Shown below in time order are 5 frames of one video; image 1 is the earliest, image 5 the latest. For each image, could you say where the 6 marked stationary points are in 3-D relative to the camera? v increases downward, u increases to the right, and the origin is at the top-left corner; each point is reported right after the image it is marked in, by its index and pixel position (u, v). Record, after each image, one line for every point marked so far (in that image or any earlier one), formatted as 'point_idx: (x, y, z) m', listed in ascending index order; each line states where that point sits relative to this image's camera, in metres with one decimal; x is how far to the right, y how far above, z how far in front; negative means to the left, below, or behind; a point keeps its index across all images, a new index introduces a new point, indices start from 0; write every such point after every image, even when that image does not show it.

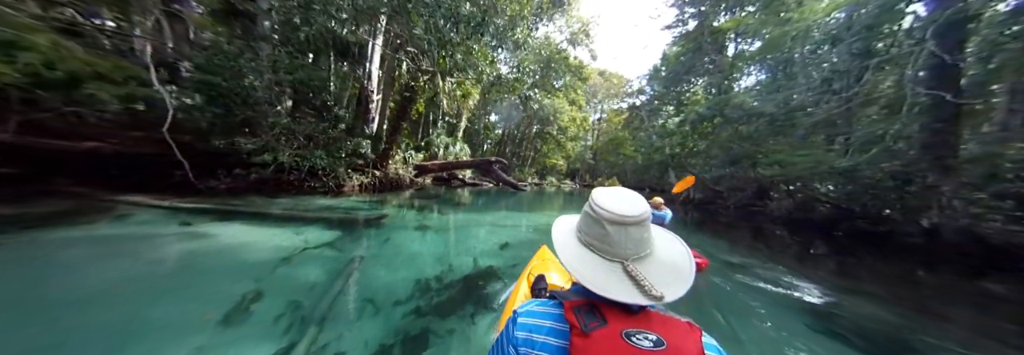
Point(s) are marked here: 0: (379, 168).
0: (-6.0, +0.4, +10.0) m
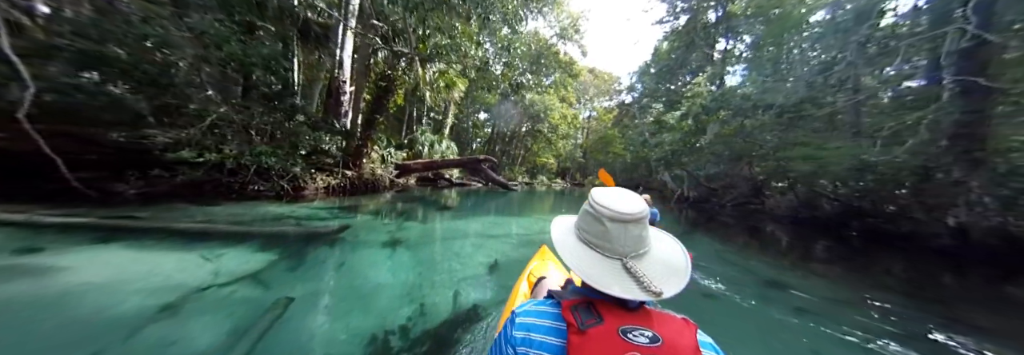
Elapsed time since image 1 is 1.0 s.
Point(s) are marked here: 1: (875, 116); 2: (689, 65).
0: (-6.4, +0.4, +8.9) m
1: (+9.5, +1.6, +5.9) m
2: (+14.1, +9.0, +18.1) m
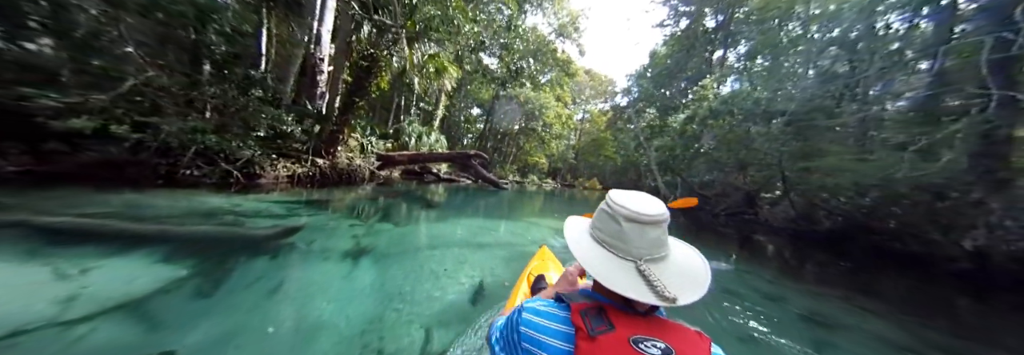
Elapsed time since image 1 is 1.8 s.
0: (-6.6, +0.8, +7.9) m
1: (+9.4, +1.2, +5.7) m
2: (+13.8, +8.5, +18.0) m
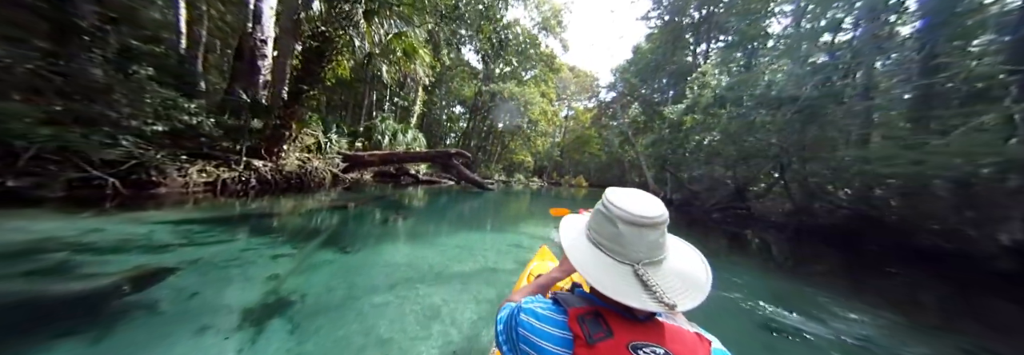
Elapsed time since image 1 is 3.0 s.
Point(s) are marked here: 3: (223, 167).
0: (-7.0, +0.6, +6.5) m
1: (+9.0, +1.4, +5.3) m
2: (+12.4, +8.8, +17.9) m
3: (-7.4, +0.3, +5.9) m
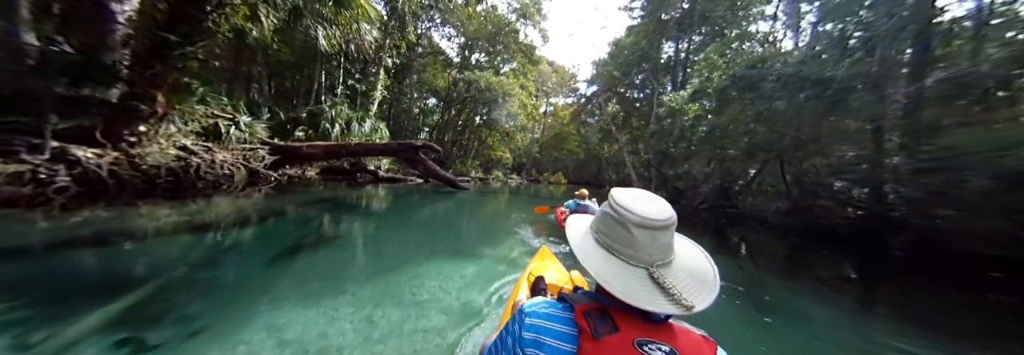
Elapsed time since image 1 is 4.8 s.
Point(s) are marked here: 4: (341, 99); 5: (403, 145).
0: (-7.4, +0.6, +4.3) m
1: (+8.7, +1.5, +4.7) m
2: (+10.8, +9.1, +17.5) m
3: (-7.7, +0.3, +3.7) m
4: (-9.0, +4.2, +11.9) m
5: (-4.2, +1.2, +8.5) m
